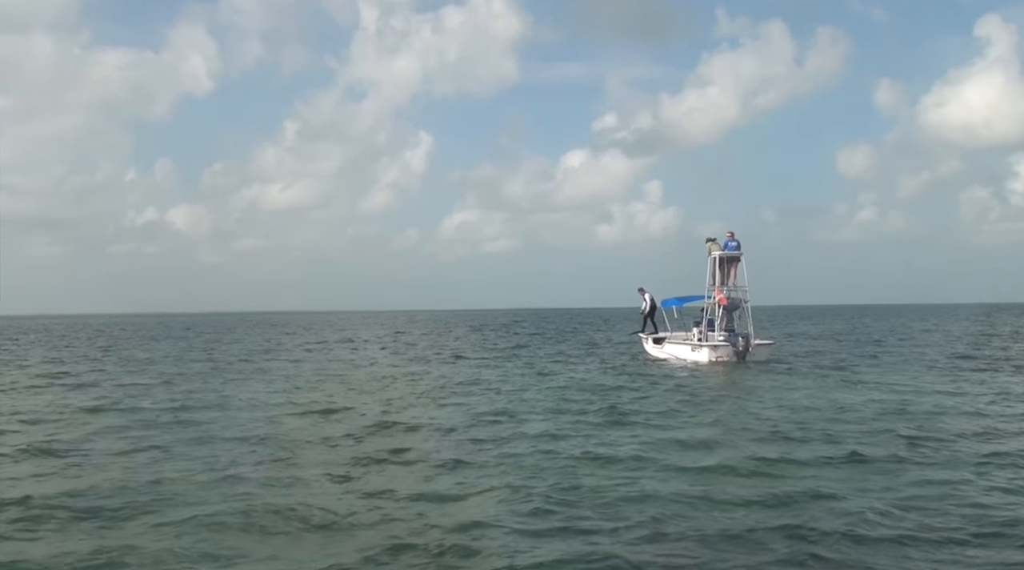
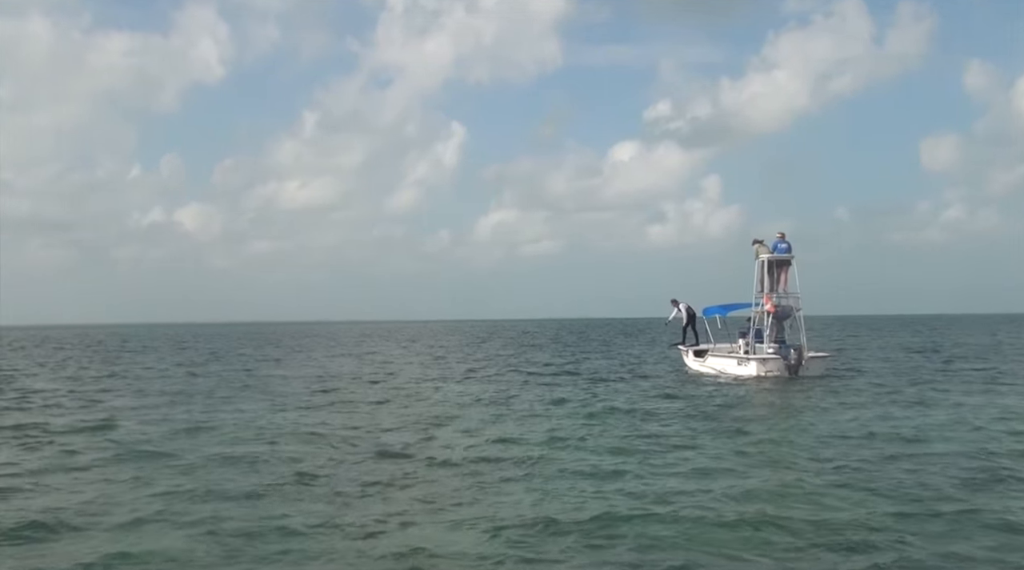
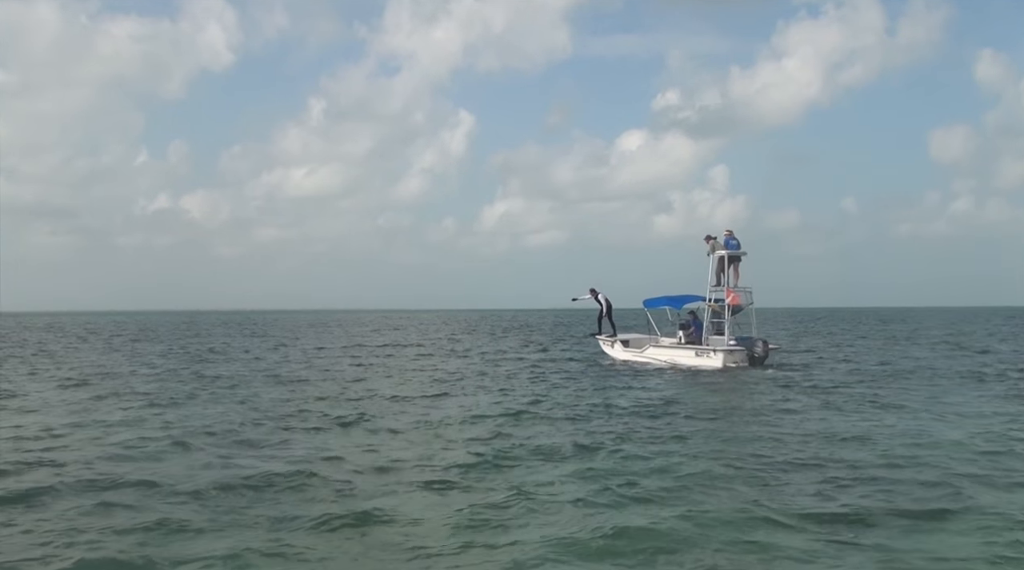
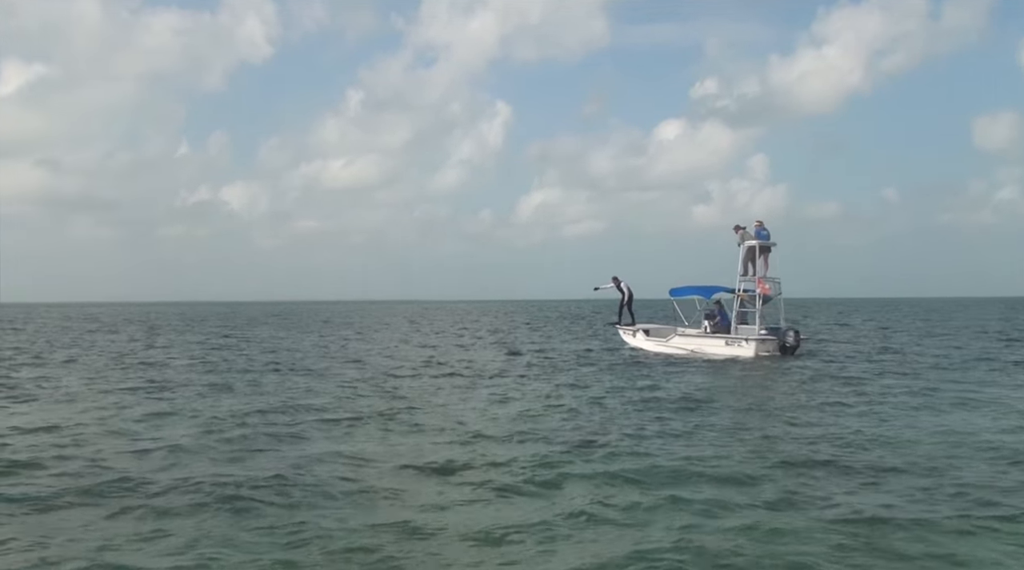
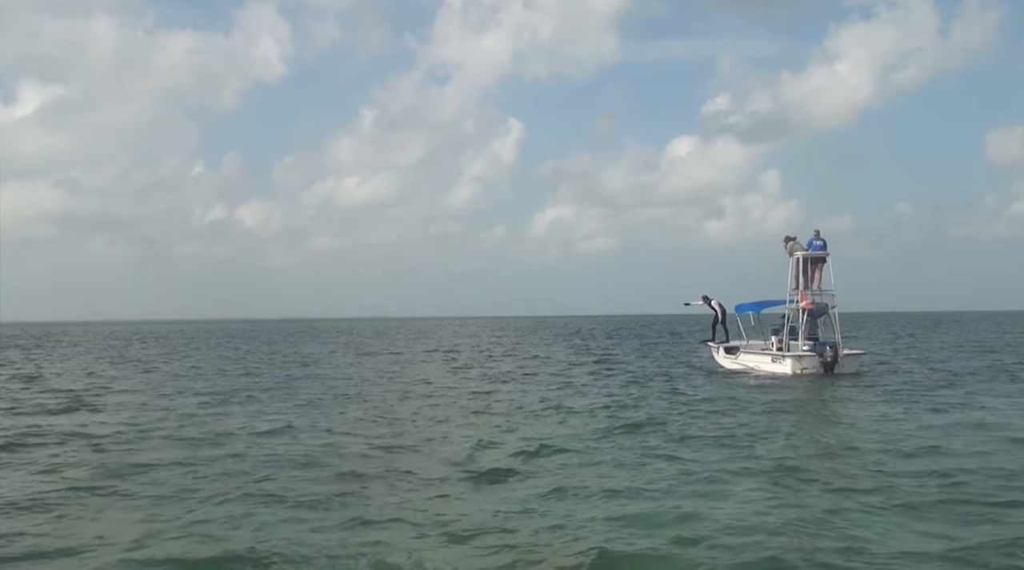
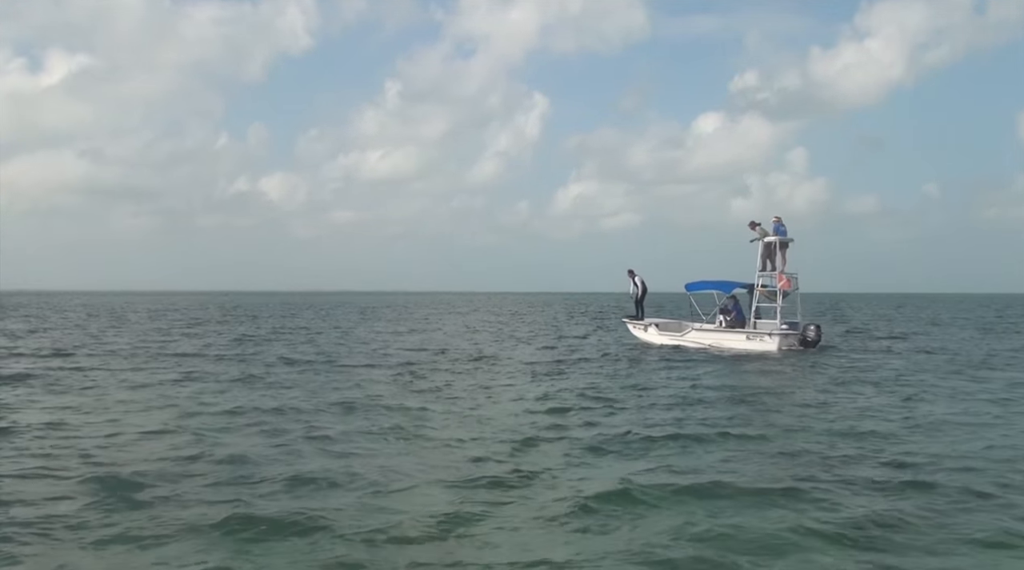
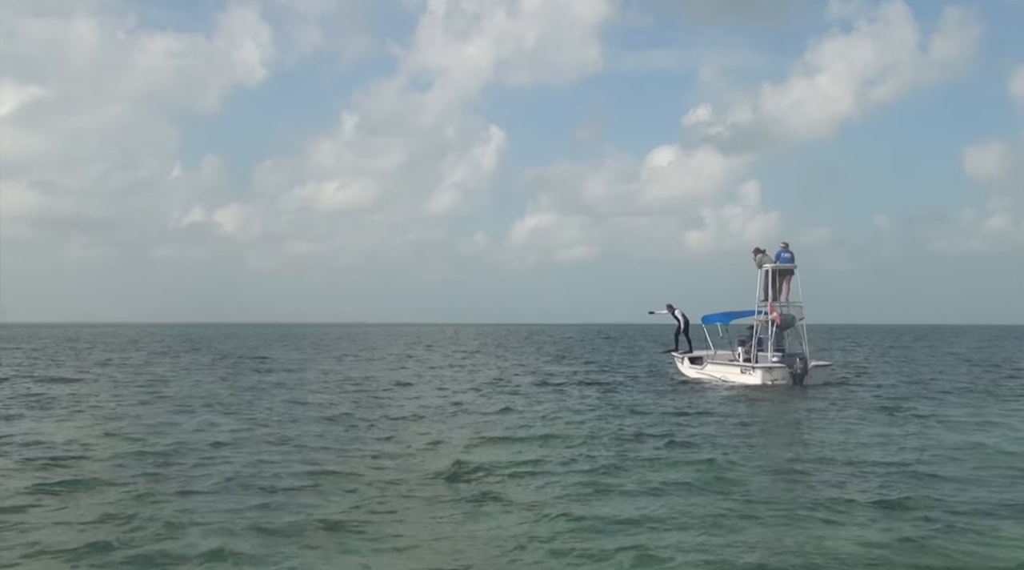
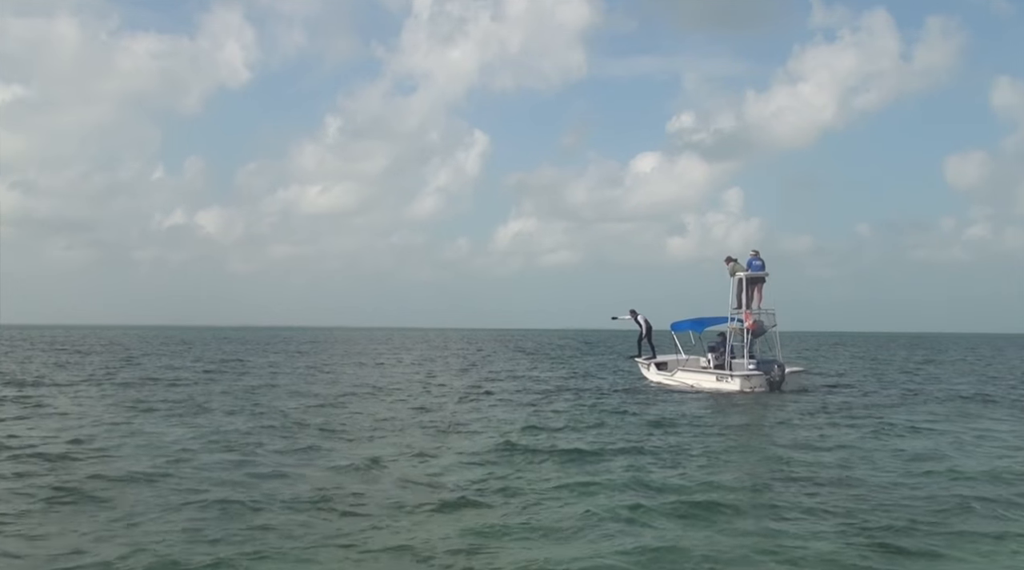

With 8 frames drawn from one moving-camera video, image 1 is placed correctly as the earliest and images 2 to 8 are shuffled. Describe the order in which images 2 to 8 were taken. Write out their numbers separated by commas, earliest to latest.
2, 5, 7, 8, 3, 4, 6
